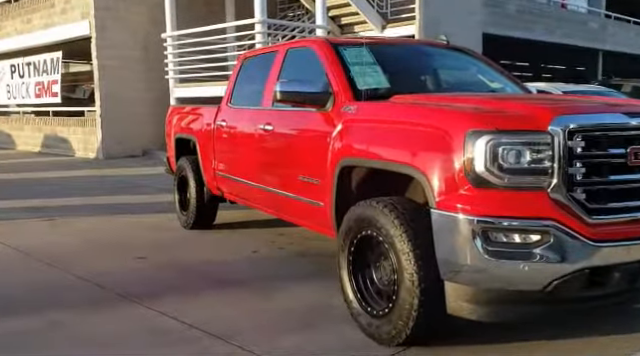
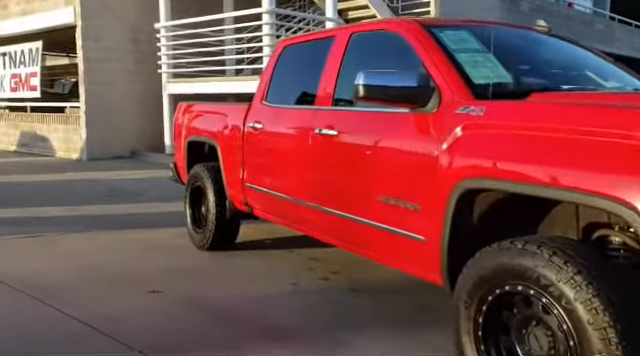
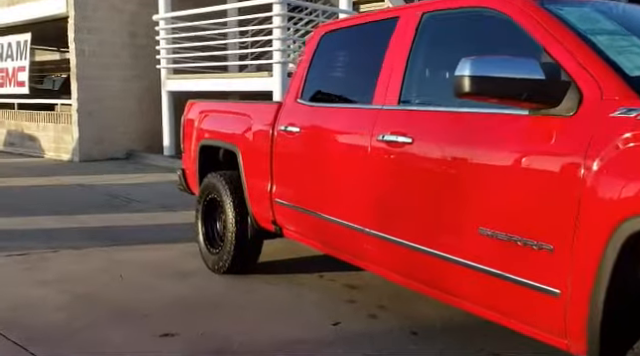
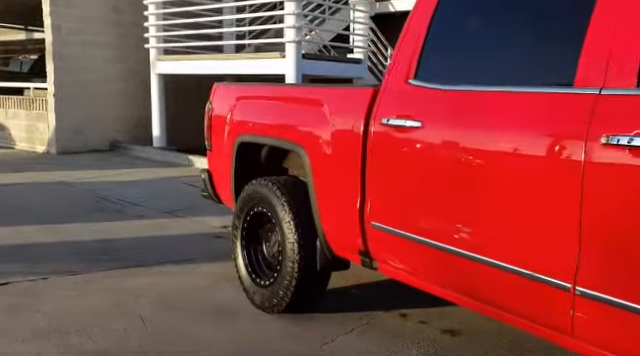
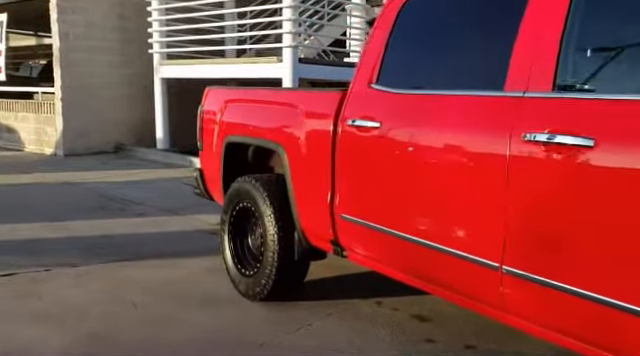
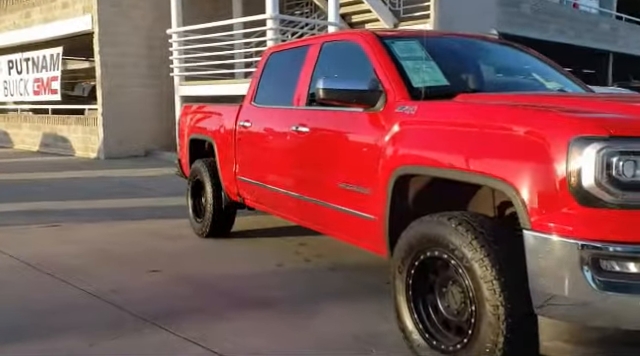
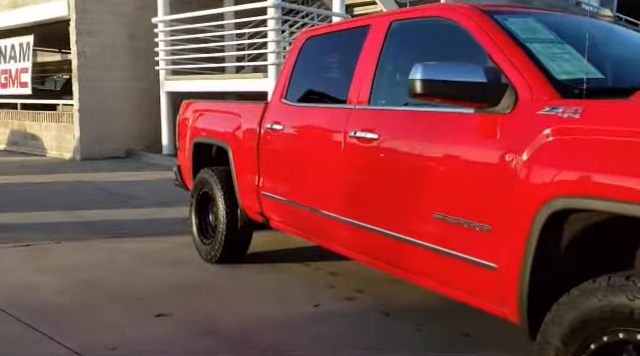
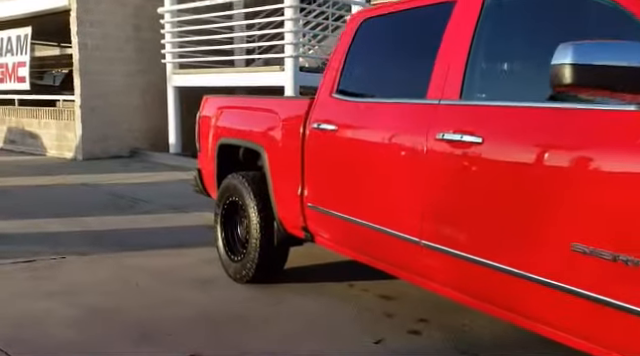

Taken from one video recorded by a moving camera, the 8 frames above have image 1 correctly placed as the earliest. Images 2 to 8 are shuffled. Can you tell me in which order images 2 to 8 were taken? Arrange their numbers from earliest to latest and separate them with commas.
6, 2, 7, 3, 8, 5, 4
